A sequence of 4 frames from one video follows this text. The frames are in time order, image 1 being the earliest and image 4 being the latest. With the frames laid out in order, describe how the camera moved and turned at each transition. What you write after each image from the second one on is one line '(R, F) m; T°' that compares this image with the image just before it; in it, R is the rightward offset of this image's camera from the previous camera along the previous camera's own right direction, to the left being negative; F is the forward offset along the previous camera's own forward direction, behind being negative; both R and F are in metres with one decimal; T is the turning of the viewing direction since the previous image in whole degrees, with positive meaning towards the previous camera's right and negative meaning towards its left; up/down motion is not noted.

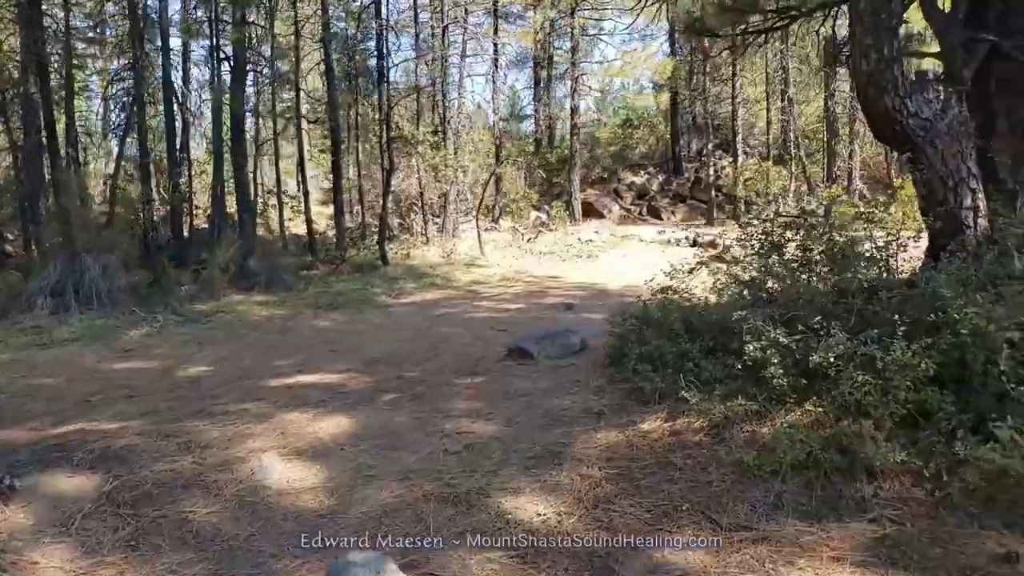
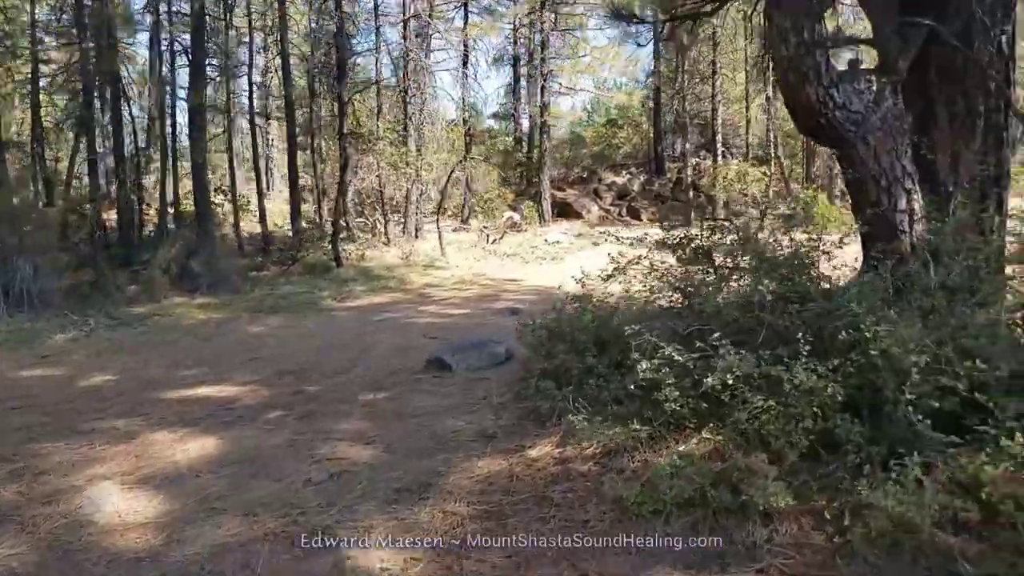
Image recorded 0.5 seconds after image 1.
(+0.6, +0.5) m; 0°
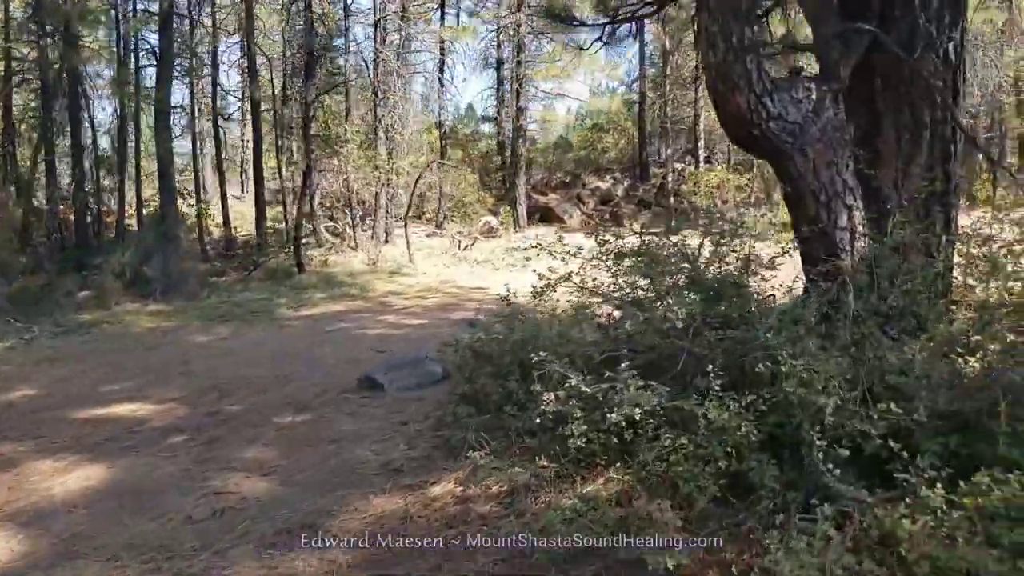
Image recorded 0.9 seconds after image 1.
(+0.4, +0.3) m; 0°
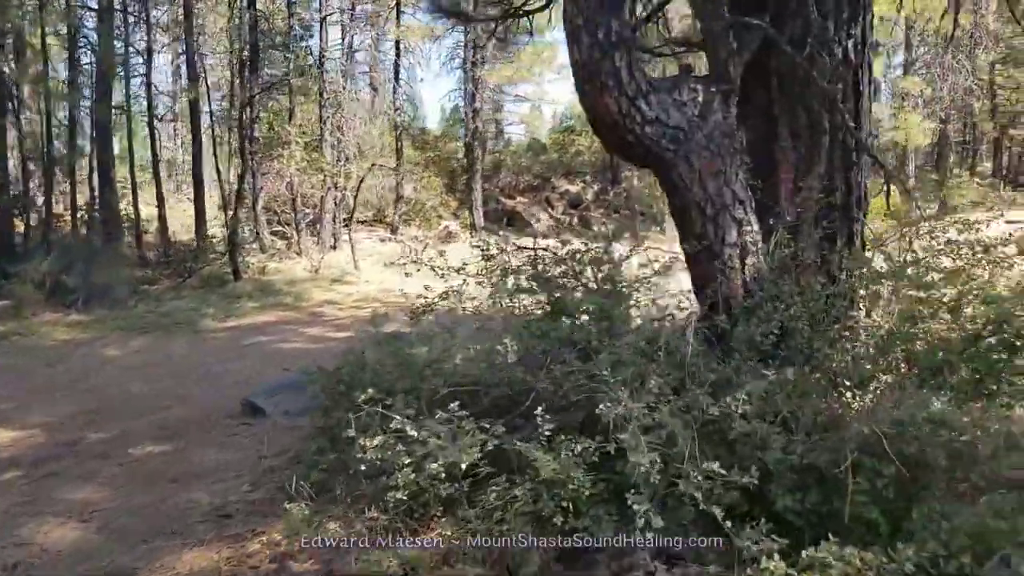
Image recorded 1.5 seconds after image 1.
(+0.6, +0.4) m; +1°
